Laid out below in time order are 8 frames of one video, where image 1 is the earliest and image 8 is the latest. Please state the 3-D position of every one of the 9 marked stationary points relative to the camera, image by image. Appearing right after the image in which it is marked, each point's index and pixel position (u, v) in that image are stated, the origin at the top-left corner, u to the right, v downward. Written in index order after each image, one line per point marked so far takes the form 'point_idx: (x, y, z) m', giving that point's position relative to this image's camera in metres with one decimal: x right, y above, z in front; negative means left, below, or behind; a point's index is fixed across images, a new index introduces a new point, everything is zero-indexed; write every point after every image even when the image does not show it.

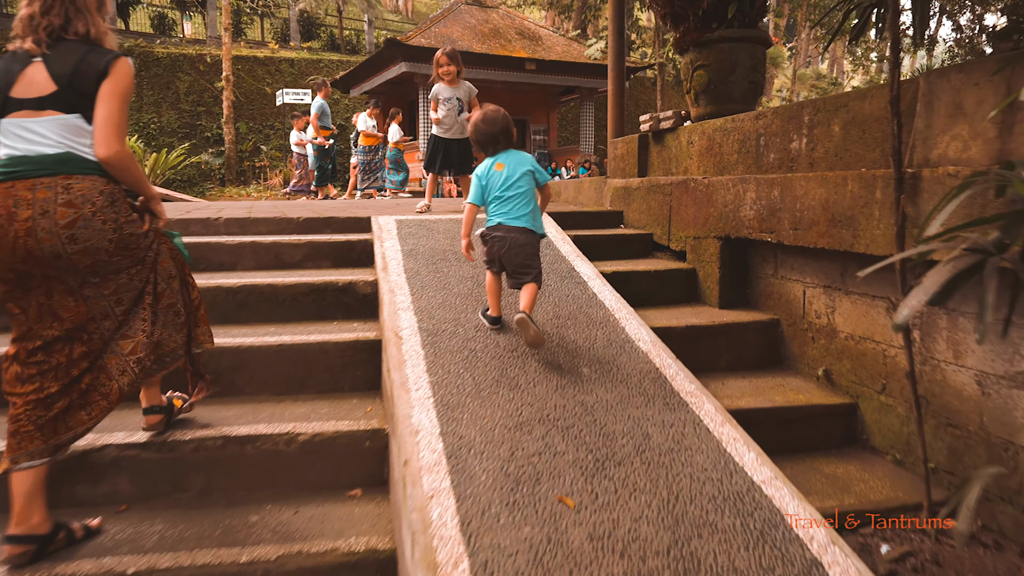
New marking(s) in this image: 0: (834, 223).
0: (+1.4, +0.3, +2.8) m
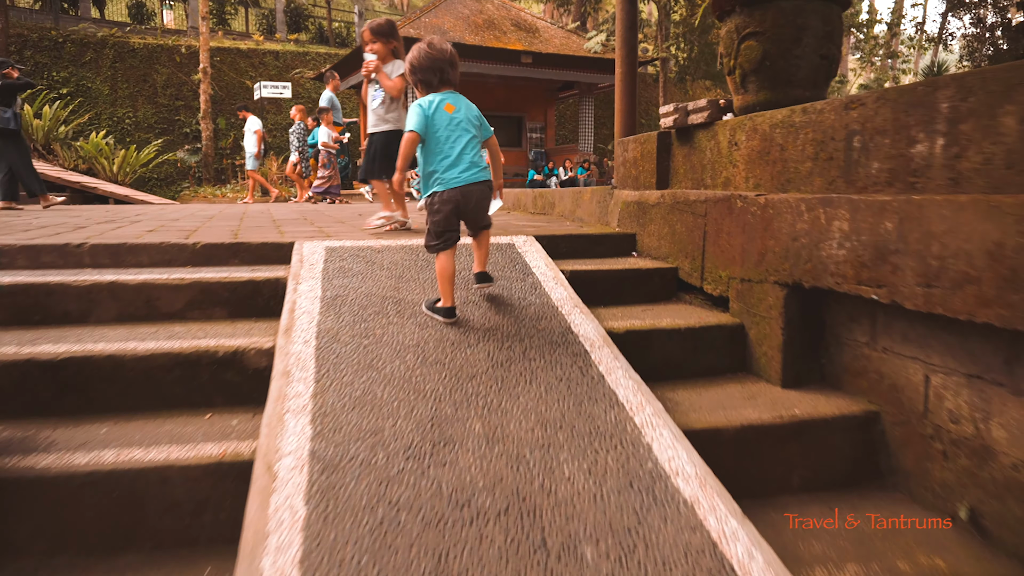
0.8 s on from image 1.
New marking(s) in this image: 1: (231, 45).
0: (+1.3, 0.0, +1.6) m
1: (-8.2, +7.2, +19.3) m
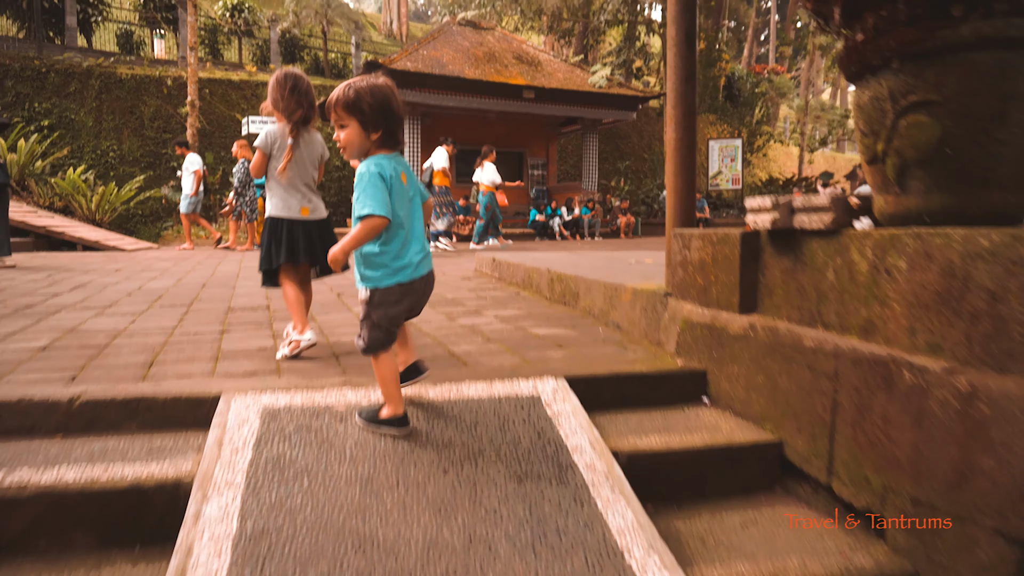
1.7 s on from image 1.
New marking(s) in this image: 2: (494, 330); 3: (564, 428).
0: (+1.4, -0.5, +0.6) m
1: (-8.2, +6.0, +18.5) m
2: (-0.1, -0.2, +3.5) m
3: (+0.2, -0.5, +2.1) m
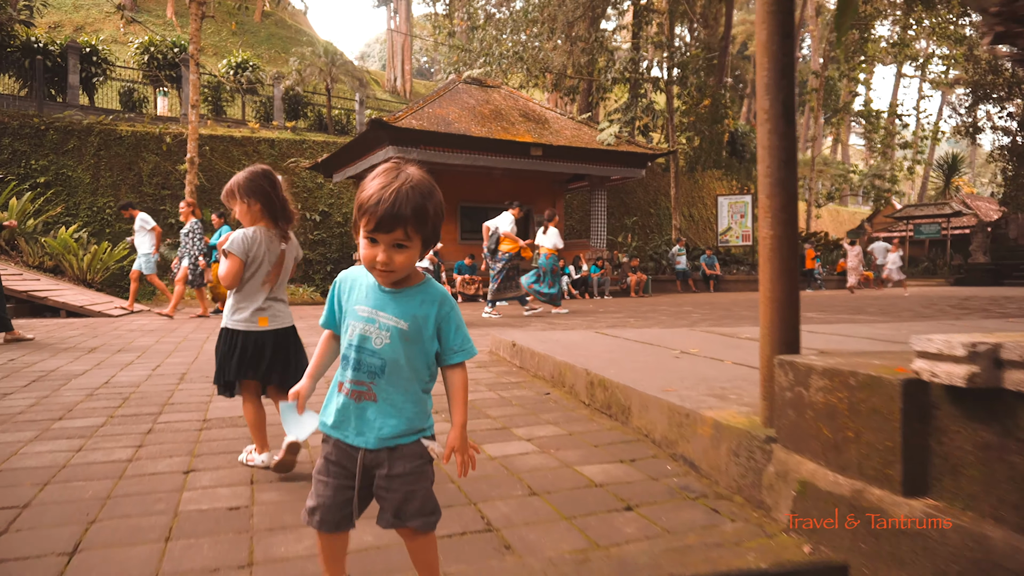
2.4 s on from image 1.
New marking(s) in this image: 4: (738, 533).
0: (+1.5, -0.8, -0.1) m
1: (-8.0, +4.3, +18.2) m
2: (+0.1, -0.8, +2.7) m
3: (+0.4, -0.9, +1.4) m
4: (+0.7, -0.8, +2.1) m
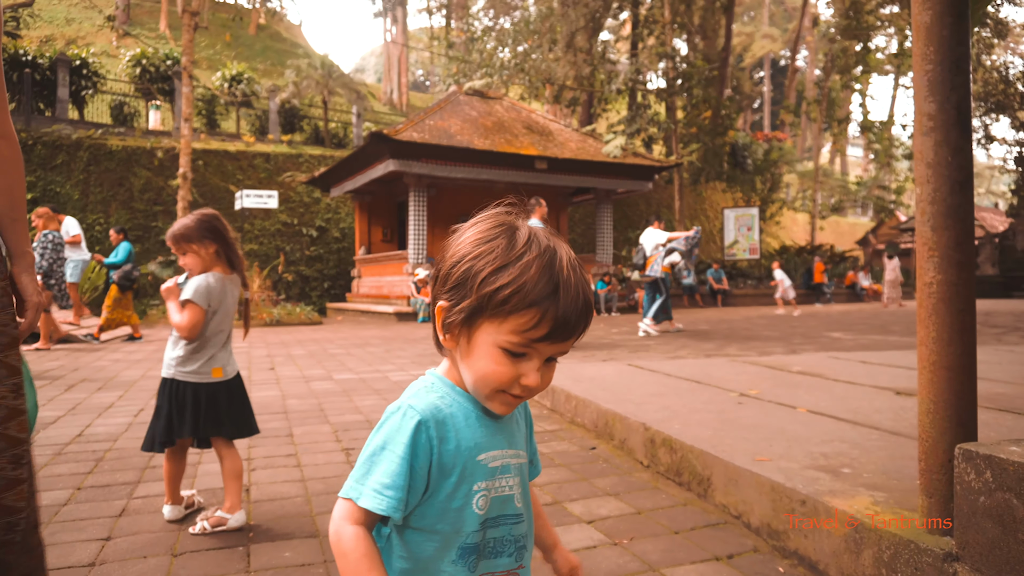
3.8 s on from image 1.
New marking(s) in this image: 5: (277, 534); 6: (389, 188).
0: (+1.8, -1.0, -0.7) m
1: (-7.9, +3.8, +17.6) m
2: (+0.3, -0.9, +2.2) m
3: (+0.6, -1.0, +0.8) m
4: (+1.0, -0.9, +1.5) m
5: (-0.9, -0.9, +2.4) m
6: (-3.2, +2.6, +17.3) m
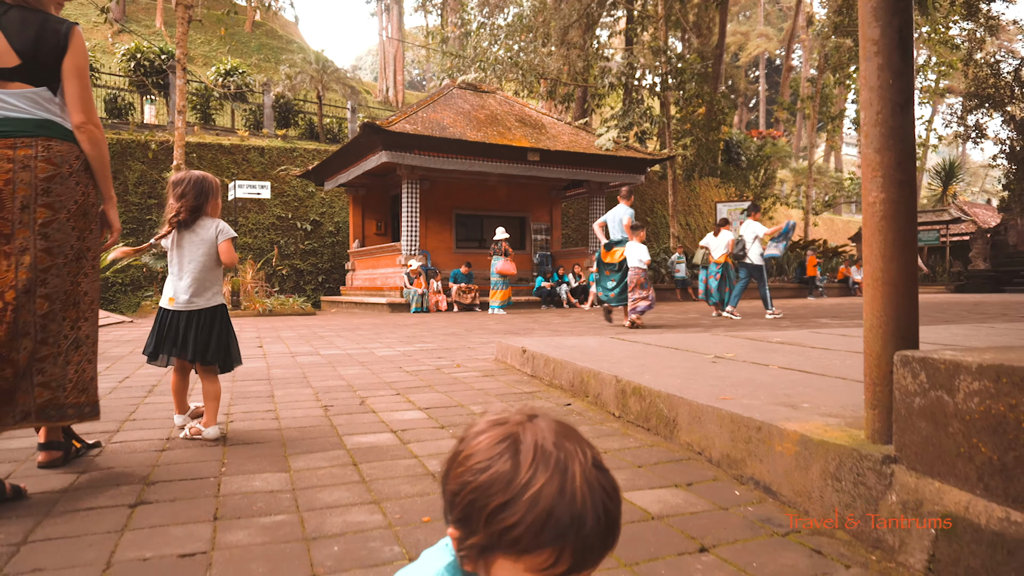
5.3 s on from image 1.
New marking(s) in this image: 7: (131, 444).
0: (+1.7, -0.7, -0.7) m
1: (-8.1, +4.0, +17.6) m
2: (+0.2, -0.7, +2.2) m
3: (+0.5, -0.8, +0.9) m
4: (+0.8, -0.7, +1.6) m
5: (-1.0, -0.7, +2.5) m
6: (-3.4, +2.8, +17.3) m
7: (-1.7, -0.7, +2.9) m
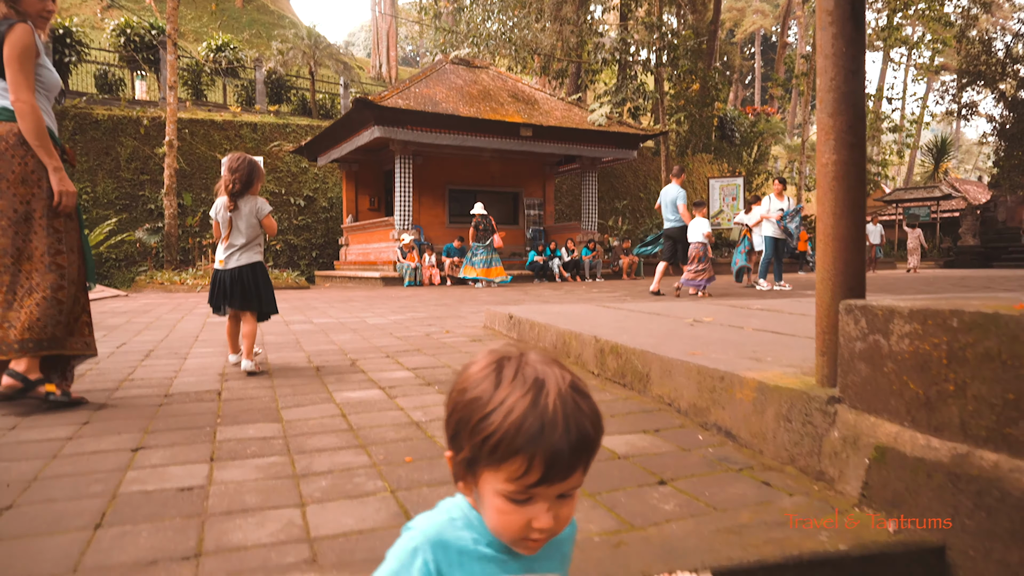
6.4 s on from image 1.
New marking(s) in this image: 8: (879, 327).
0: (+1.6, -0.7, -0.5) m
1: (-8.3, +4.7, +17.6) m
2: (+0.1, -0.5, +2.4) m
3: (+0.4, -0.7, +1.0) m
4: (+0.8, -0.6, +1.7) m
5: (-1.1, -0.5, +2.6) m
6: (-3.6, +3.5, +17.3) m
7: (-1.8, -0.5, +3.0) m
8: (+1.0, -0.1, +1.7) m
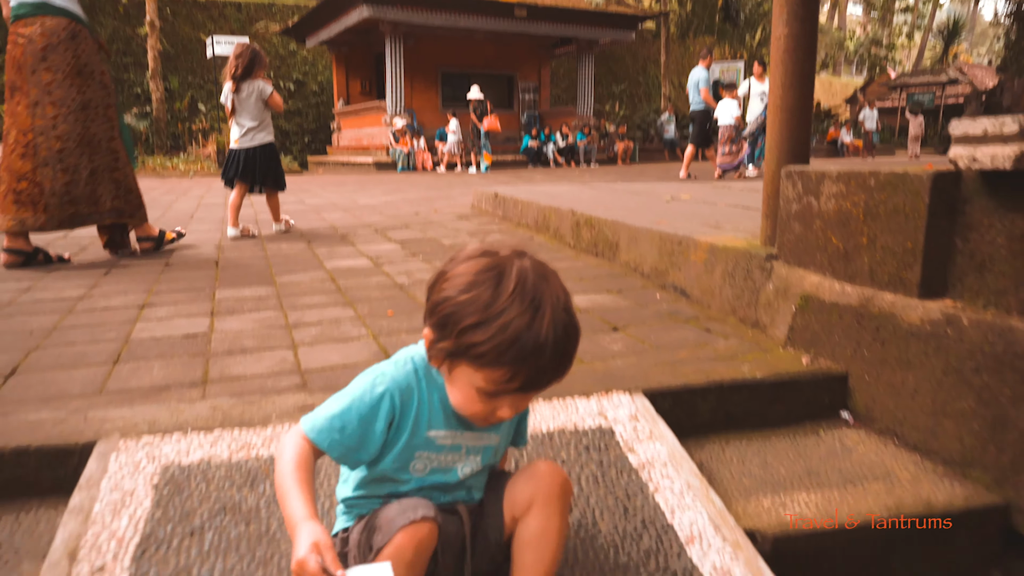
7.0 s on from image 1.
0: (+1.5, -0.6, -0.2) m
1: (-8.4, +7.6, +16.7) m
2: (0.0, 0.0, +2.6) m
3: (+0.3, -0.4, +1.3) m
4: (+0.7, -0.2, +2.0) m
5: (-1.2, 0.0, +2.9) m
6: (-3.7, +6.4, +16.6) m
7: (-1.9, +0.1, +3.2) m
8: (+0.9, +0.3, +1.9) m
